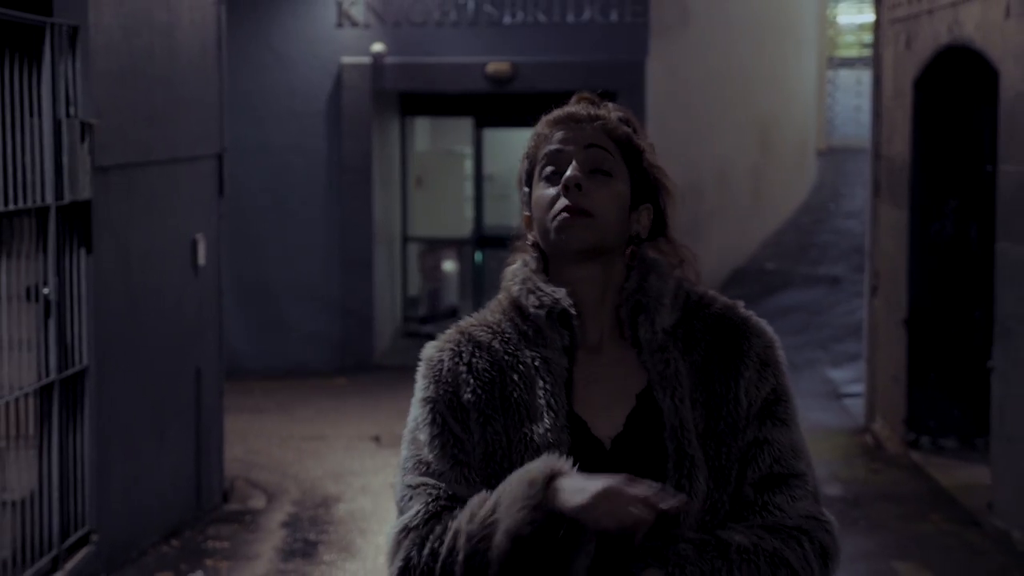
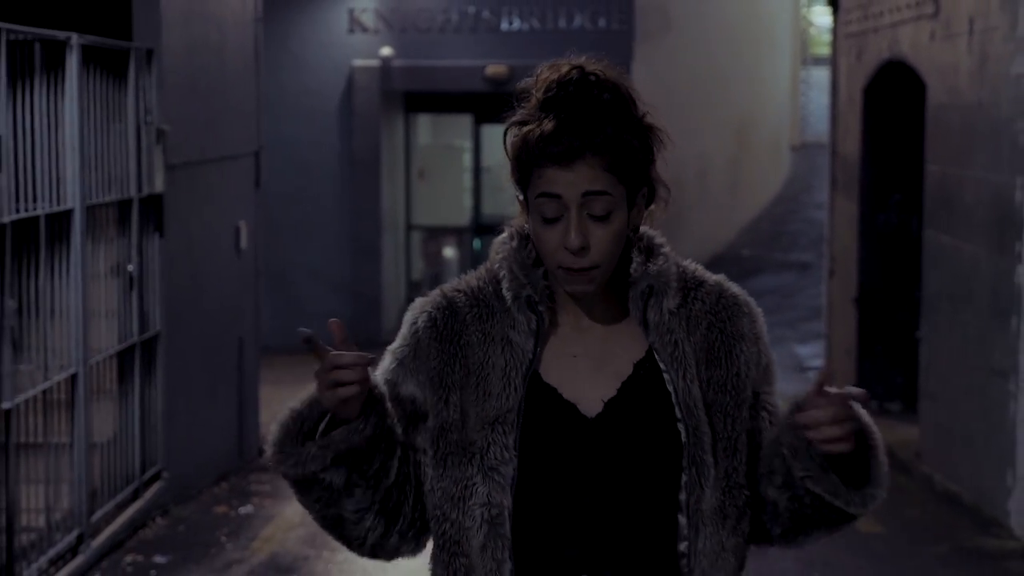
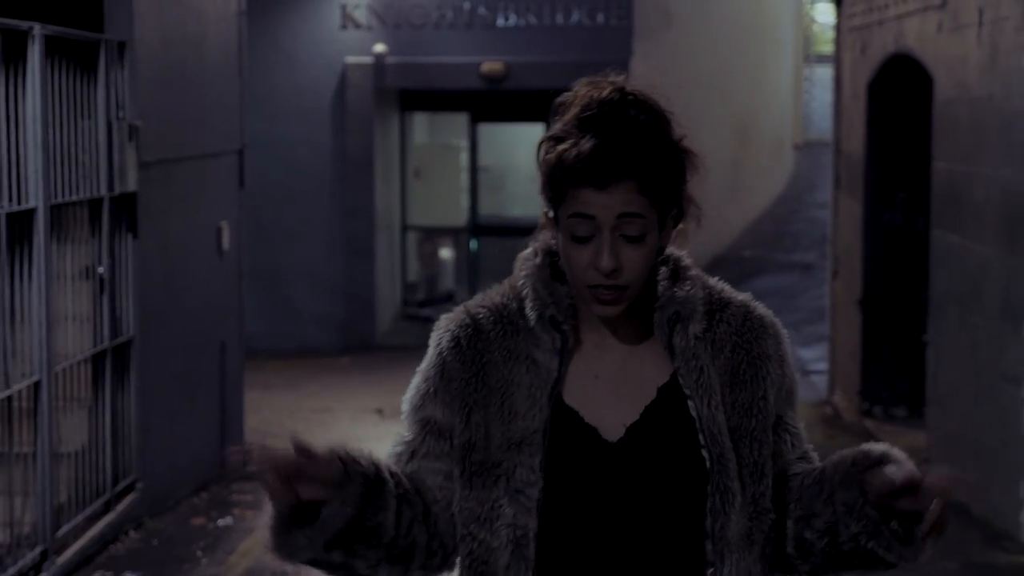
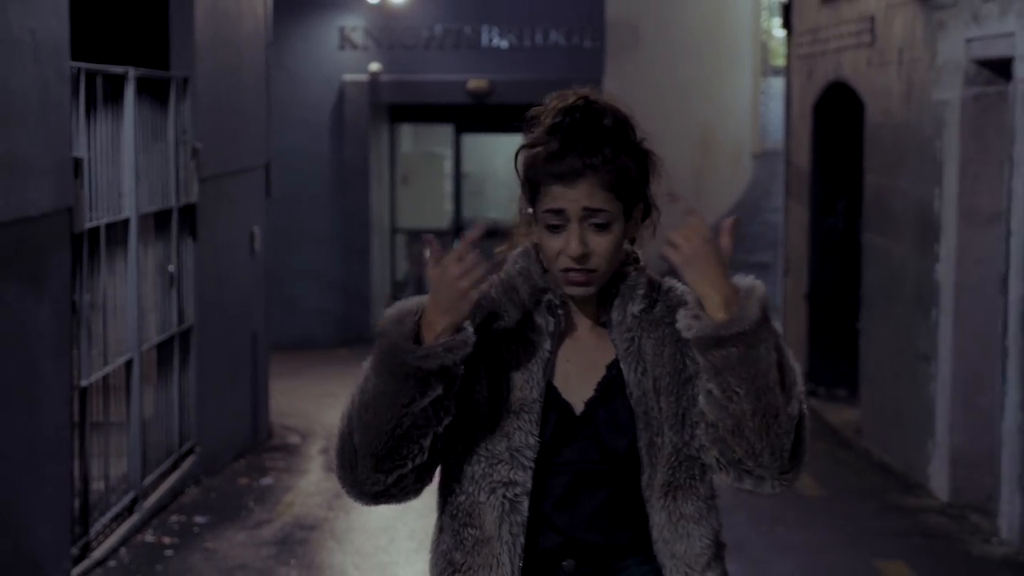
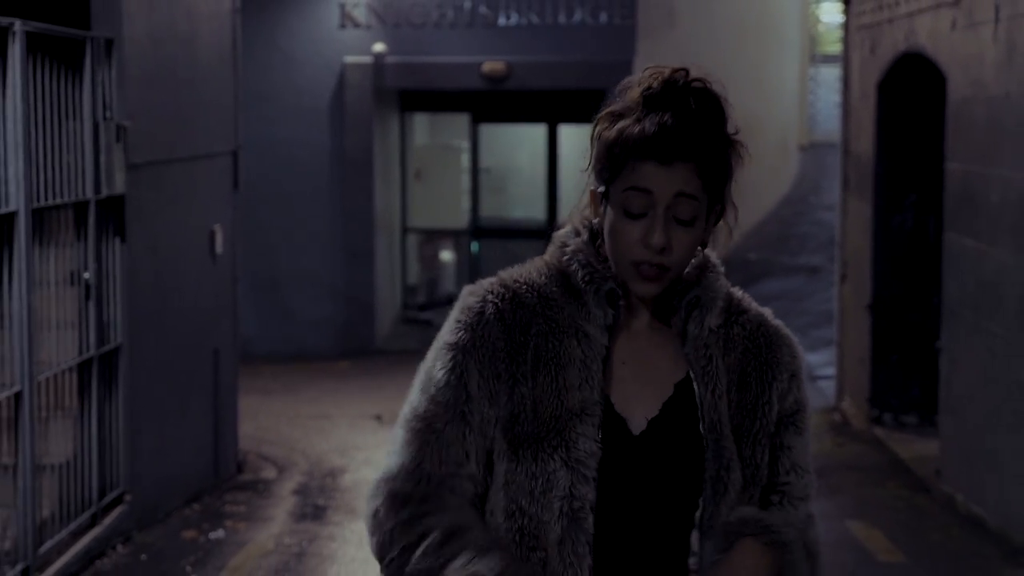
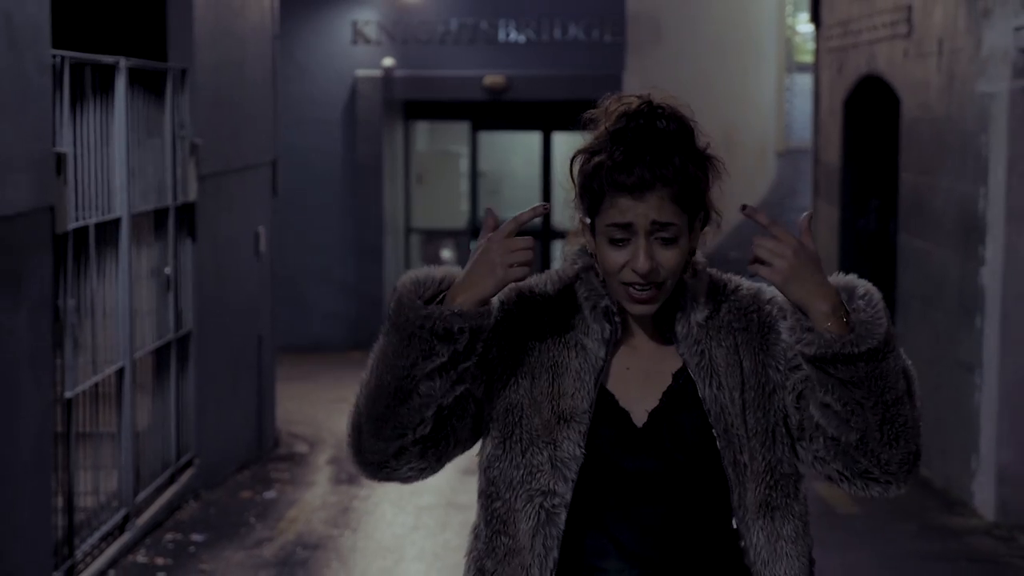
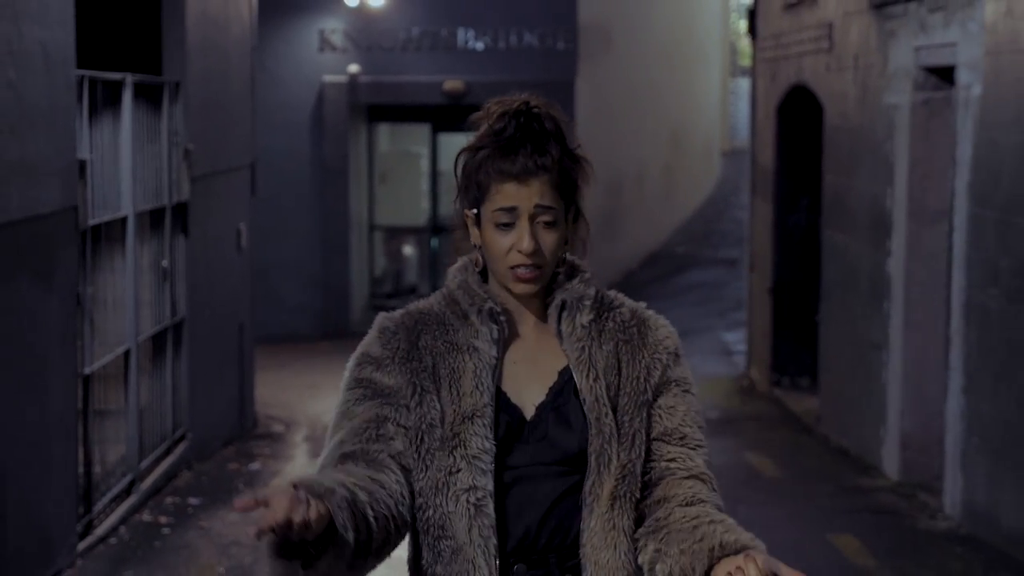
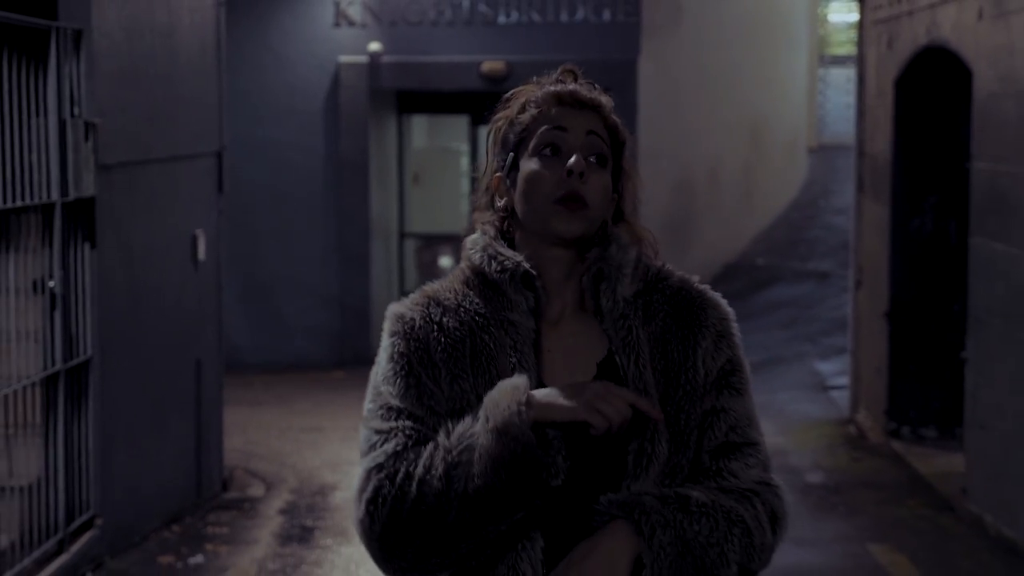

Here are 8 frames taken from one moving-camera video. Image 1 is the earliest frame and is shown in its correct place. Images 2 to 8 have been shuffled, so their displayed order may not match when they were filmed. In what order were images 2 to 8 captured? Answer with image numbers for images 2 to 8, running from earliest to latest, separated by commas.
8, 5, 3, 2, 6, 4, 7
